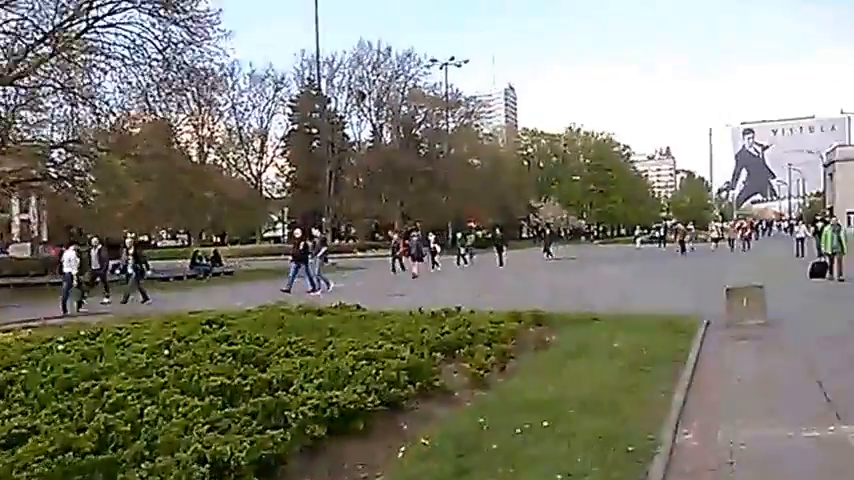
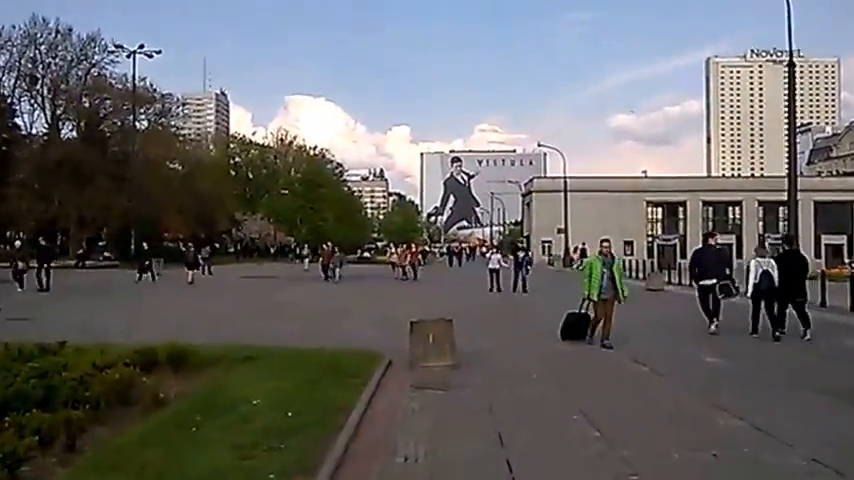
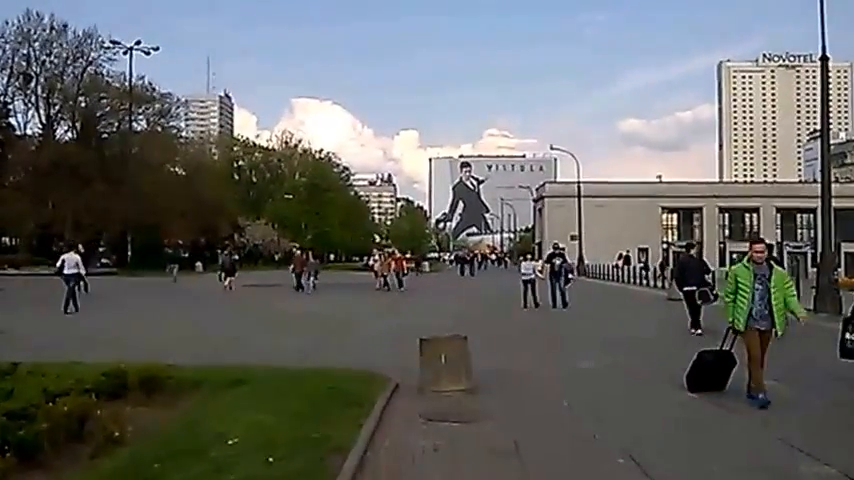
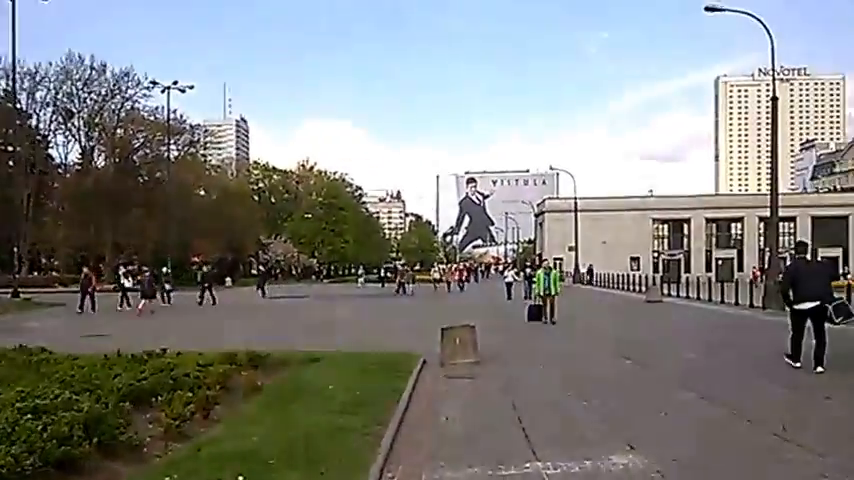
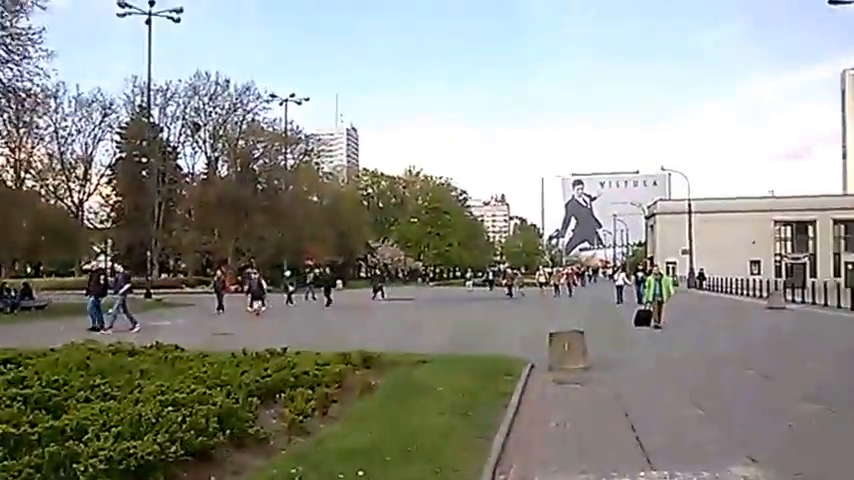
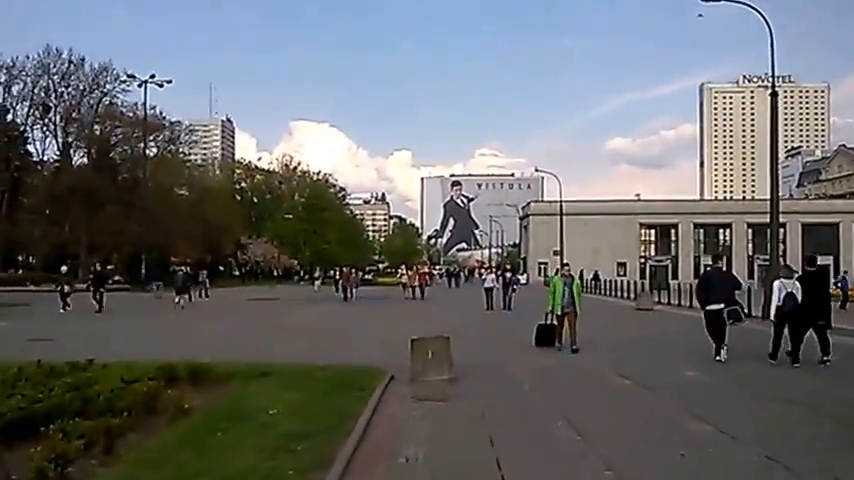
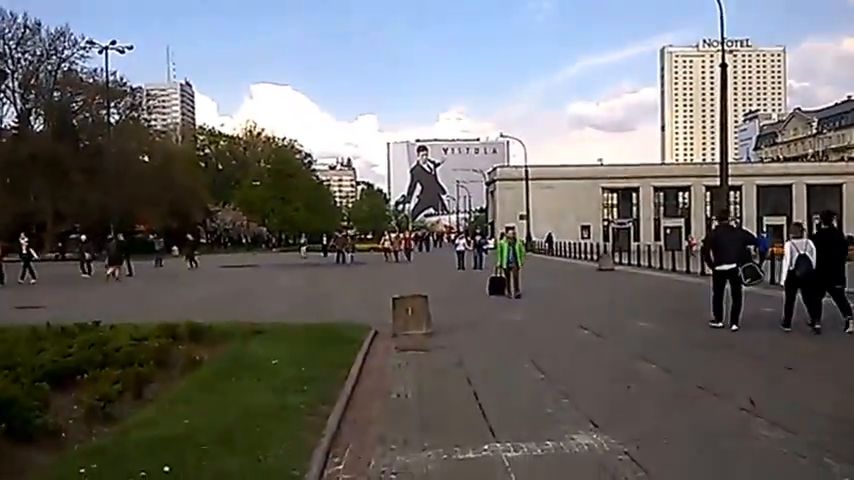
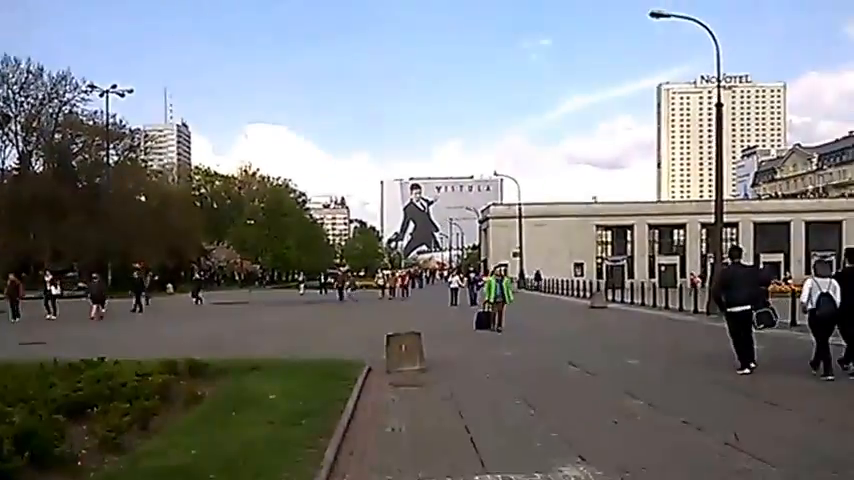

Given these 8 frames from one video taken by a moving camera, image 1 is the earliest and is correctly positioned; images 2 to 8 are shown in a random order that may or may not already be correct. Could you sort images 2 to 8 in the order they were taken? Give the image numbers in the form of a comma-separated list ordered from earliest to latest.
5, 4, 8, 7, 6, 2, 3
